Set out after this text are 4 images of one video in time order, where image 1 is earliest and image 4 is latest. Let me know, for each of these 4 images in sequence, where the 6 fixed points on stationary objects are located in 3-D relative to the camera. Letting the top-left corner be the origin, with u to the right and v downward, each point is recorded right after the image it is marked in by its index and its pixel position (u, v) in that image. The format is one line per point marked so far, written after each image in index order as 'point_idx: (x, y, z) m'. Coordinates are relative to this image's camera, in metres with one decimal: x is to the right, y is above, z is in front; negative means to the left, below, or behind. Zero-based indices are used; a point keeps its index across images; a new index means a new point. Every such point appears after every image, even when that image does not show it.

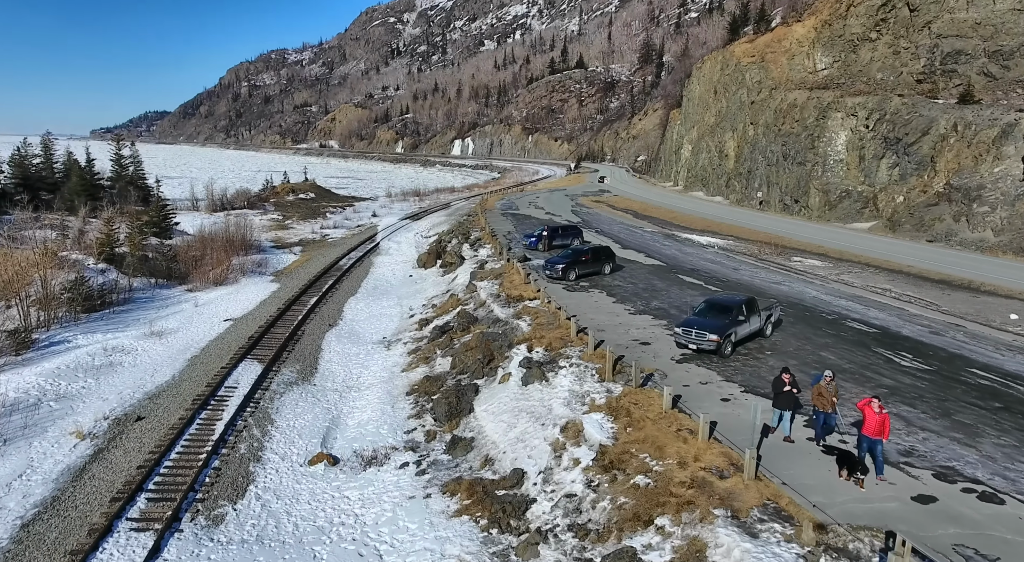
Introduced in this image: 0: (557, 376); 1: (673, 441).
0: (+1.2, -2.6, +17.4) m
1: (+3.3, -3.2, +12.9) m
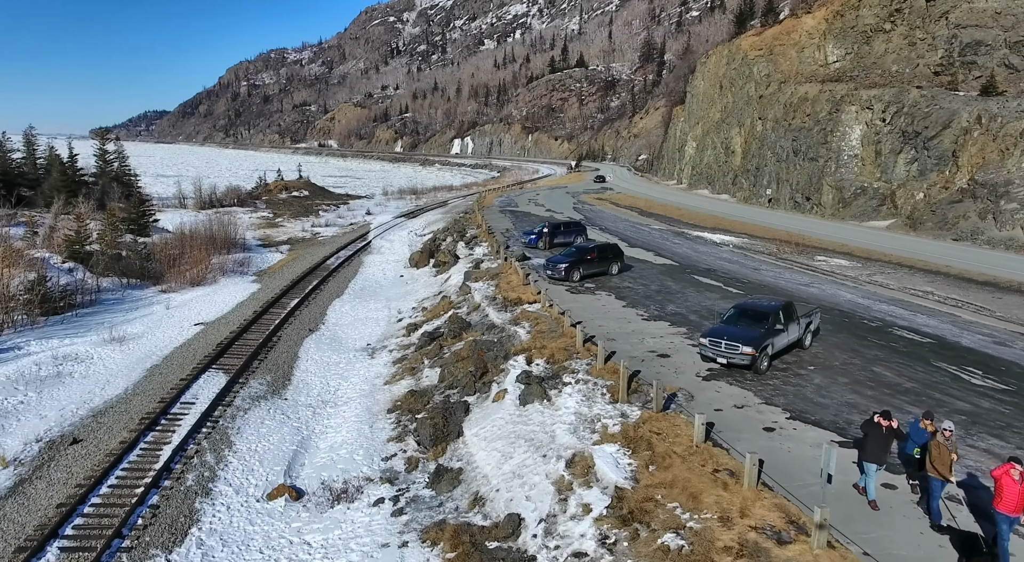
0: (+1.1, -2.6, +14.8) m
1: (+3.2, -3.3, +10.3) m
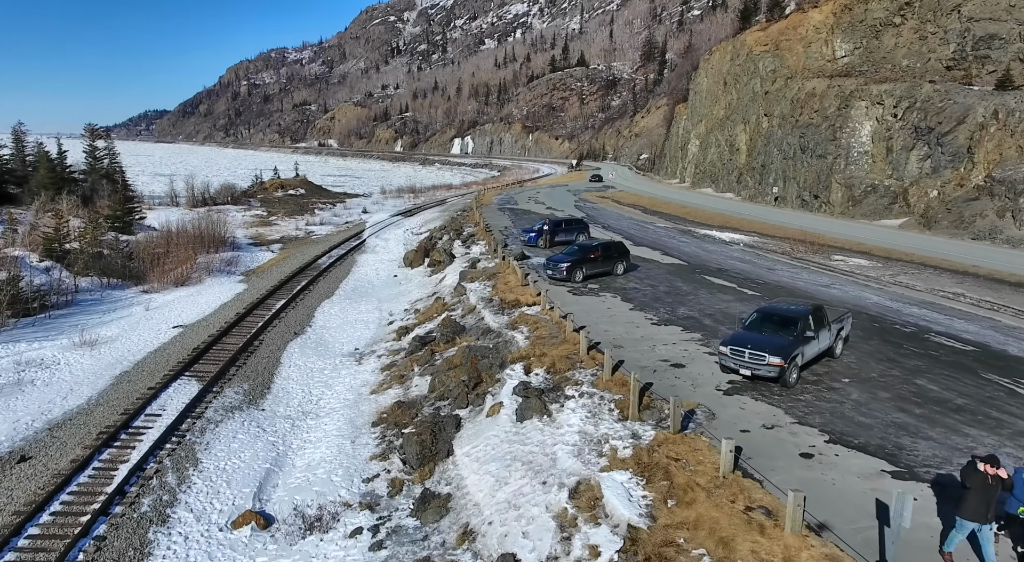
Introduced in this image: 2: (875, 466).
0: (+1.0, -2.7, +13.1) m
1: (+3.1, -3.3, +8.6) m
2: (+5.5, -2.8, +9.7) m
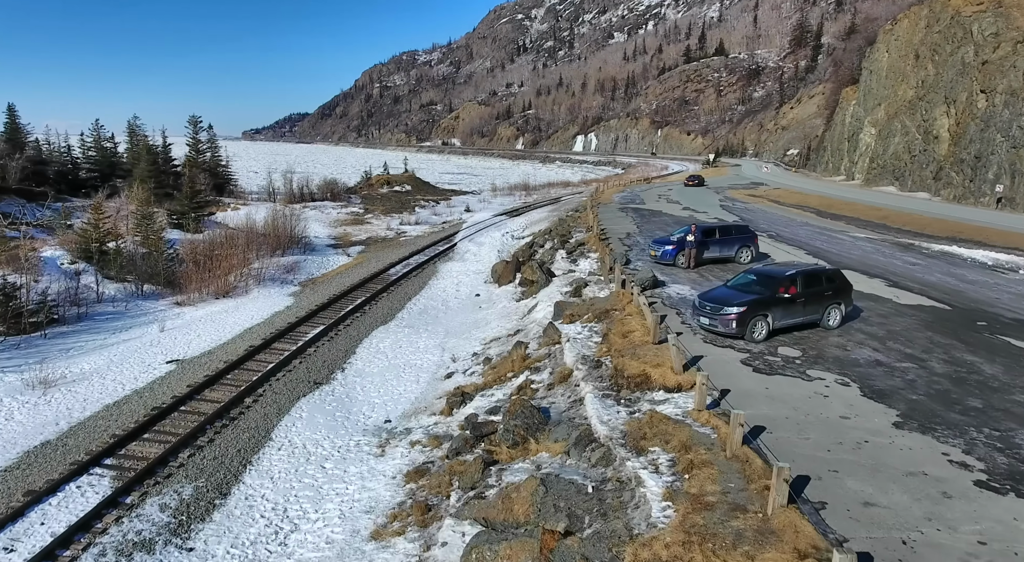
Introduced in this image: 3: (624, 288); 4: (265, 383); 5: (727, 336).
0: (+1.7, -3.7, +3.6) m
1: (+2.9, -4.4, -1.2) m
2: (+5.5, -4.0, -0.5) m
3: (+3.1, -0.2, +17.5) m
4: (-6.6, -2.7, +17.8) m
5: (+4.2, -1.1, +12.5) m
